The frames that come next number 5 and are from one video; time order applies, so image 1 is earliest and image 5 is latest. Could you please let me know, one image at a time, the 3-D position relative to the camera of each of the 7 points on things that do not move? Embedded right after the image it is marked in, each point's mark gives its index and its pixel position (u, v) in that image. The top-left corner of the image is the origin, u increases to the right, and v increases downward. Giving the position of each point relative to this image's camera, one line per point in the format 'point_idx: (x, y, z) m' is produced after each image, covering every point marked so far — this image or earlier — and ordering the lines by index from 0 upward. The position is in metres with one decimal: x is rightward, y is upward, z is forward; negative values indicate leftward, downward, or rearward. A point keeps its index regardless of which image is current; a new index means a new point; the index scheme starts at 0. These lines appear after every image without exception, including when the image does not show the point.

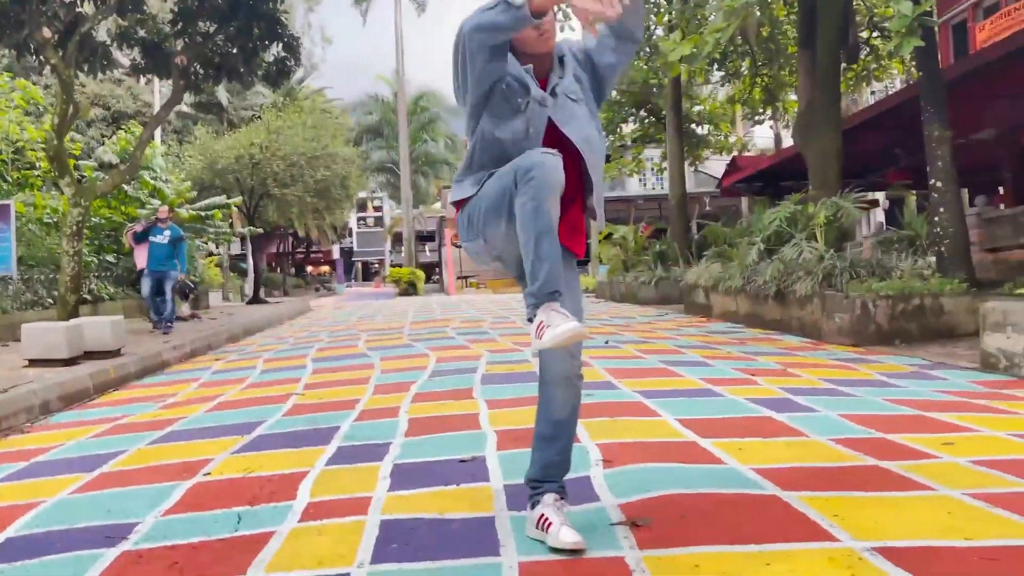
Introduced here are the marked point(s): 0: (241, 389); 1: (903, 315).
0: (-1.8, -0.7, +5.5) m
1: (+3.1, -0.2, +6.5) m
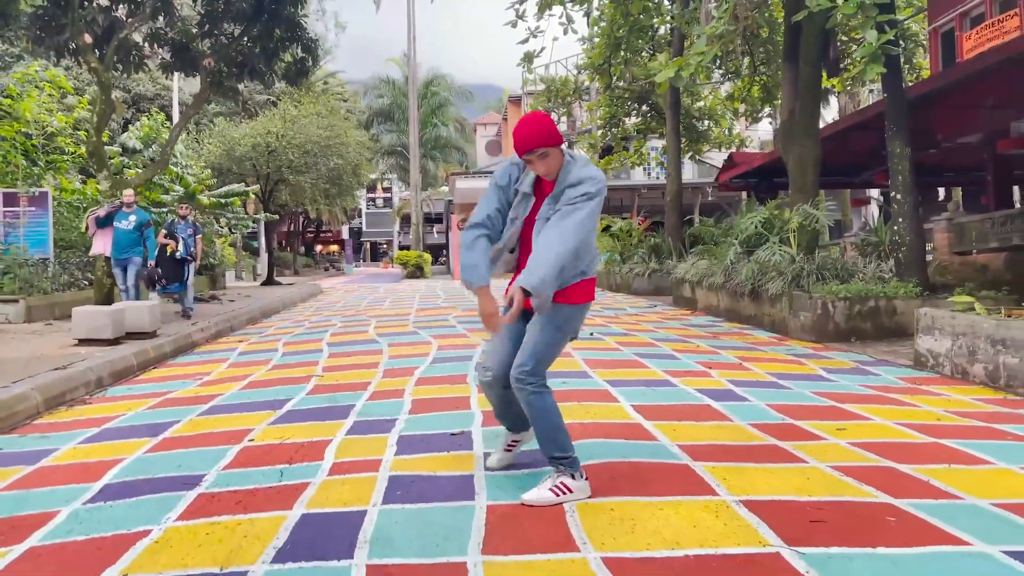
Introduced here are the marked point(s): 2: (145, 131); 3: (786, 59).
0: (-1.9, -0.6, +6.3) m
1: (+3.0, -0.2, +7.2) m
2: (-6.9, +2.9, +15.5) m
3: (+3.3, +2.7, +9.9) m
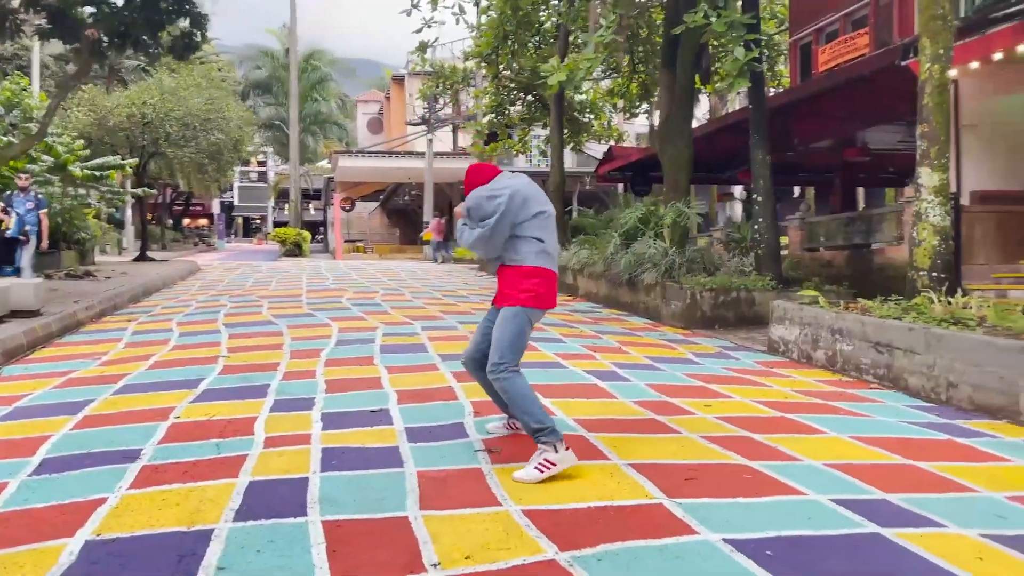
0: (-2.6, -0.5, +6.4) m
1: (+2.0, -0.2, +8.1) m
2: (-8.9, +3.4, +14.7) m
3: (+1.9, +2.8, +10.7) m
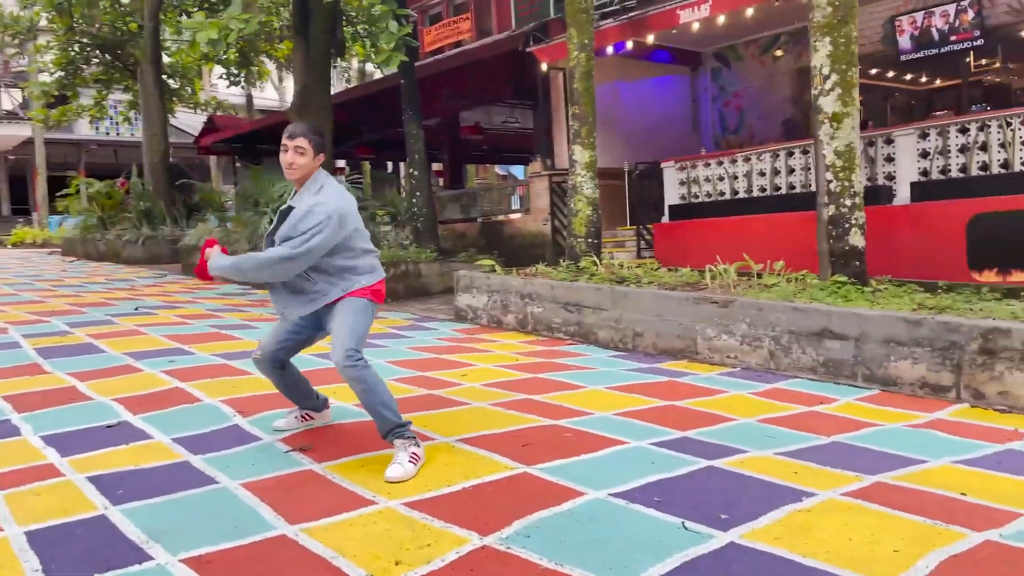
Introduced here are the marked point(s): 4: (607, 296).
0: (-4.5, -0.5, +4.4) m
1: (-1.2, +0.1, +8.1) m
2: (-14.1, +3.1, +8.6) m
3: (-2.7, +3.1, +10.3) m
4: (+0.7, -0.1, +5.7) m
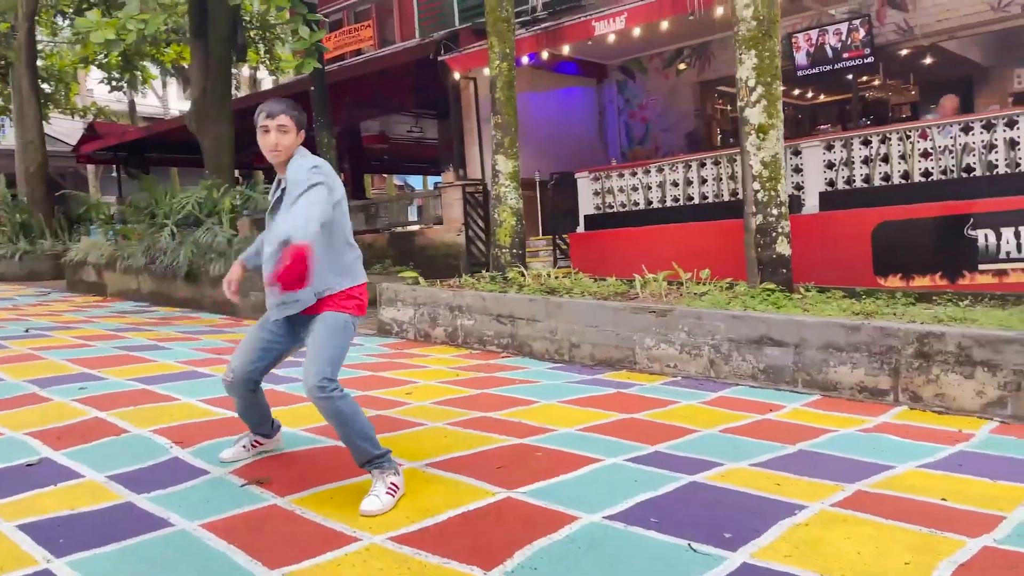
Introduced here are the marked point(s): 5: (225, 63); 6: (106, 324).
0: (-4.7, -0.6, +3.7) m
1: (-1.9, 0.0, +7.8) m
2: (-14.9, +2.8, +6.6) m
3: (-3.7, +2.9, +9.8) m
4: (+0.2, -0.1, +5.6) m
5: (-3.3, +2.6, +9.7) m
6: (-3.5, -0.3, +7.2) m
